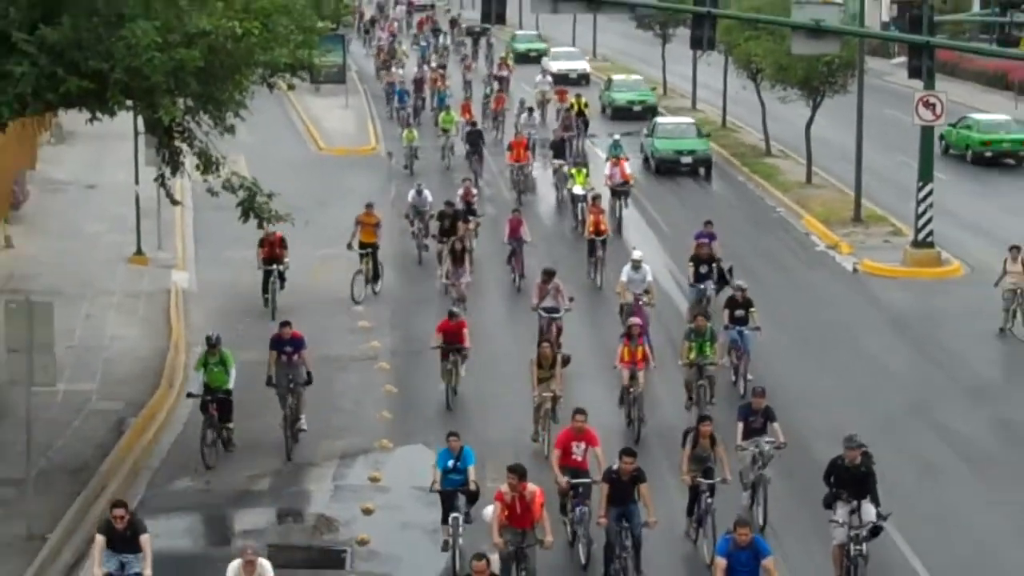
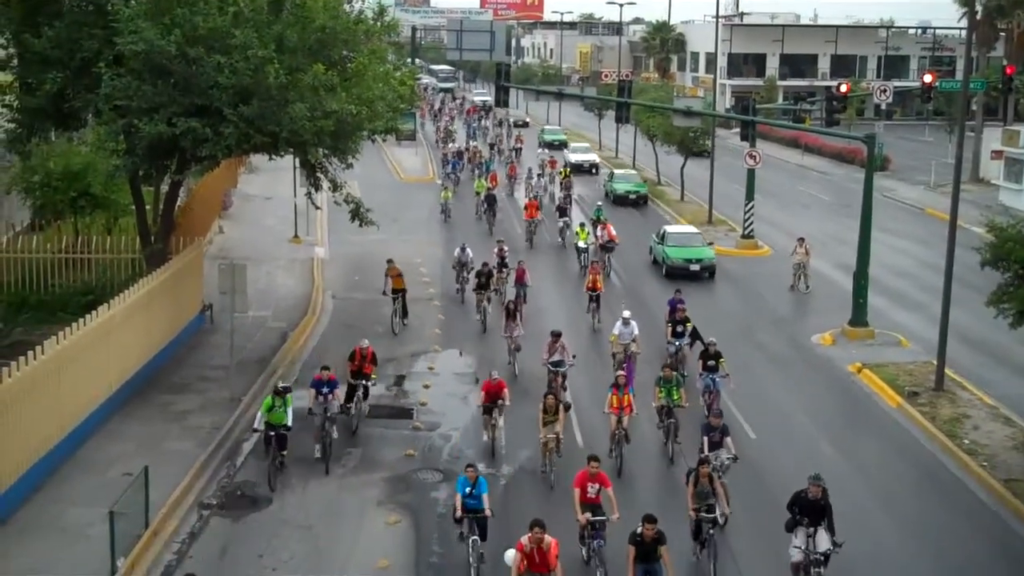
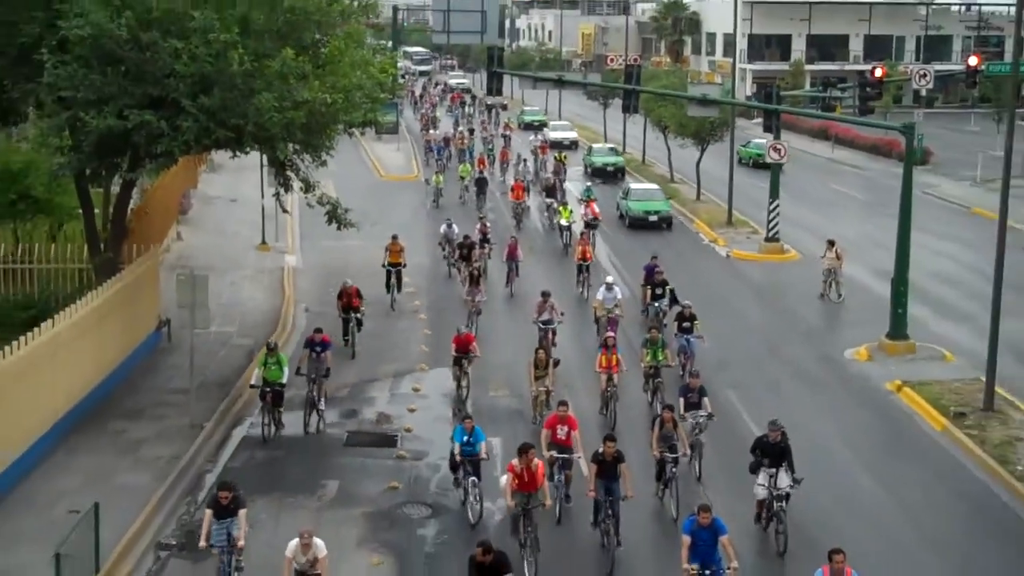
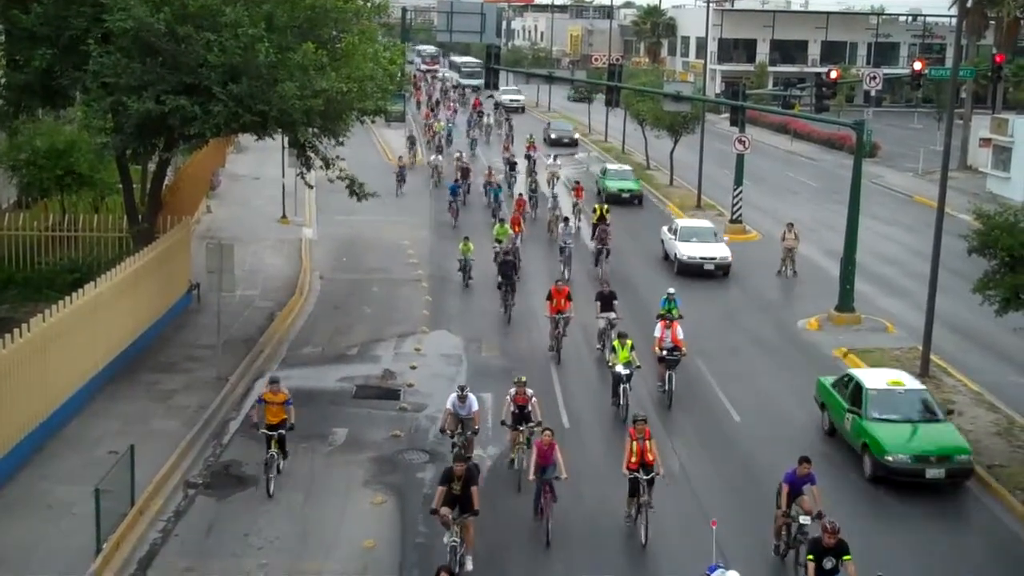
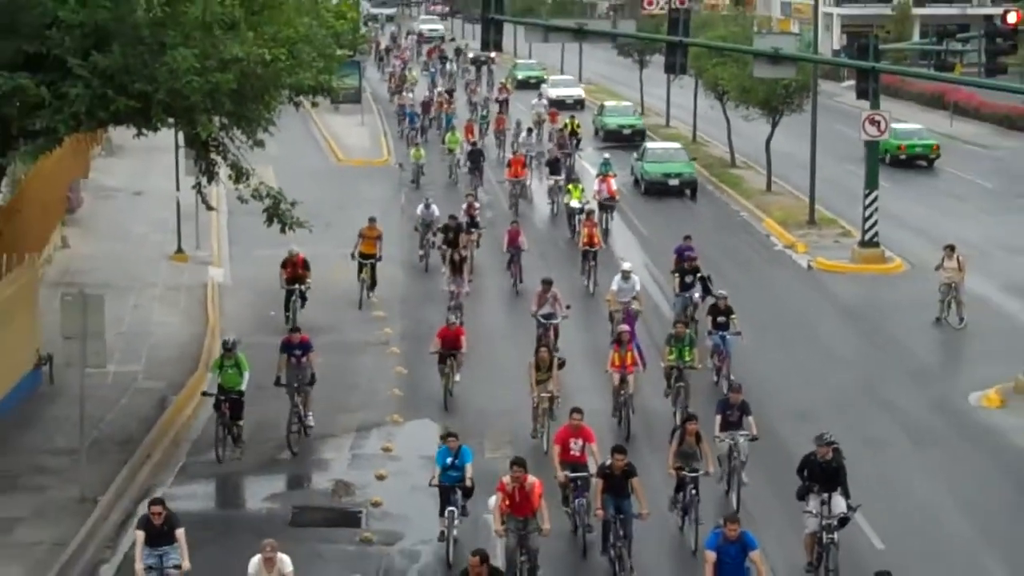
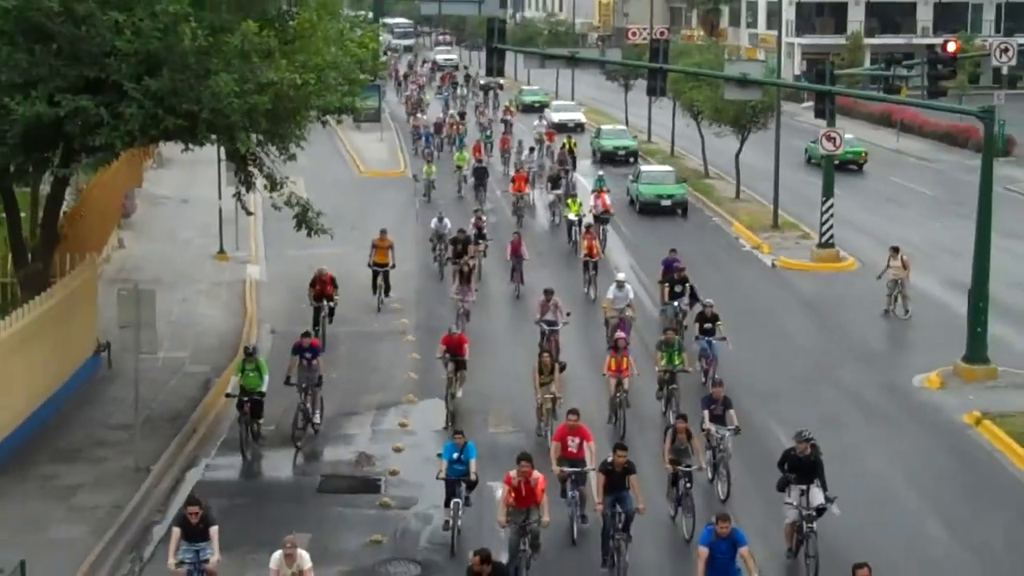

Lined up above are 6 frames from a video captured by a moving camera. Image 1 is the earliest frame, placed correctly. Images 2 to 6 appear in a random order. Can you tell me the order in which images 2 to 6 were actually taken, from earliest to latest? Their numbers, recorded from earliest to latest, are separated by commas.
5, 6, 3, 2, 4
